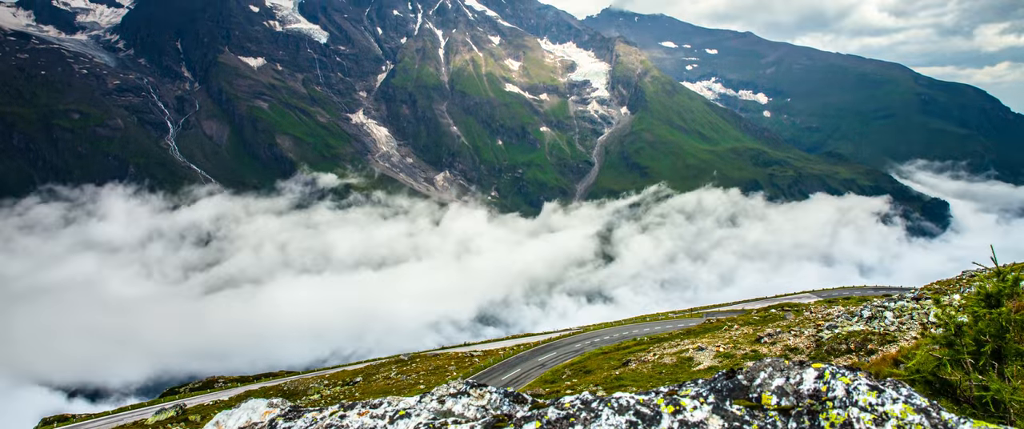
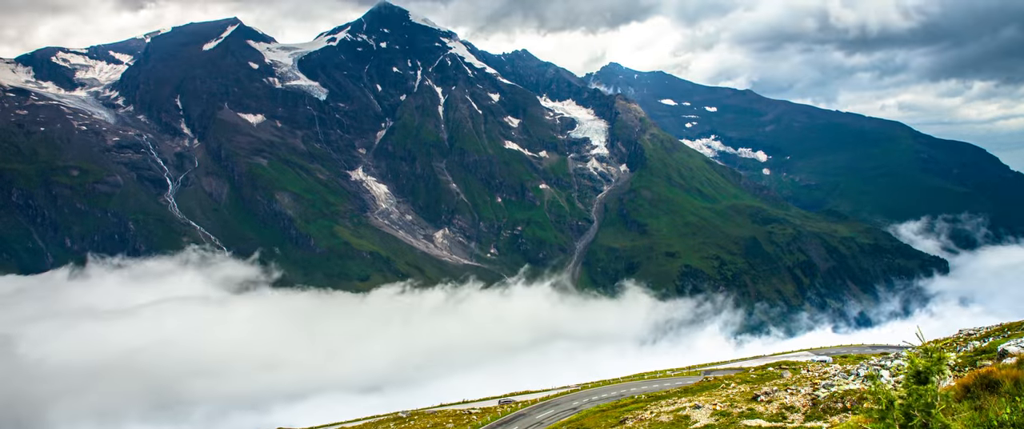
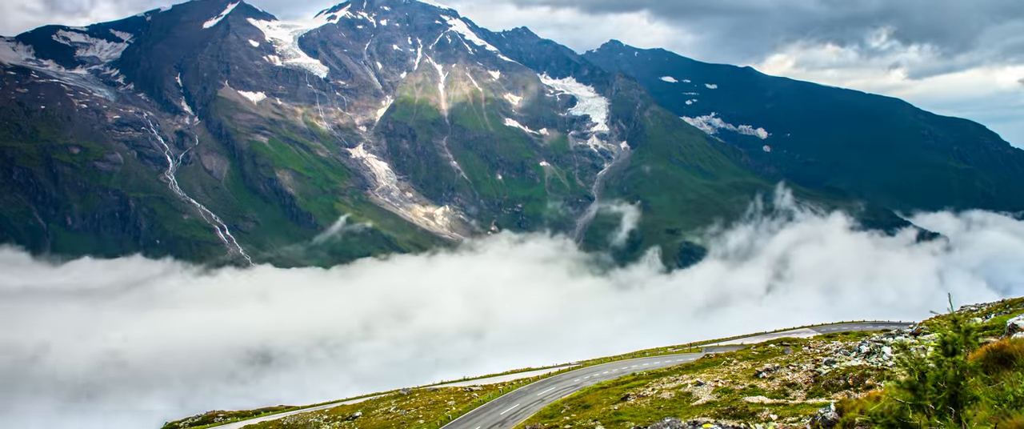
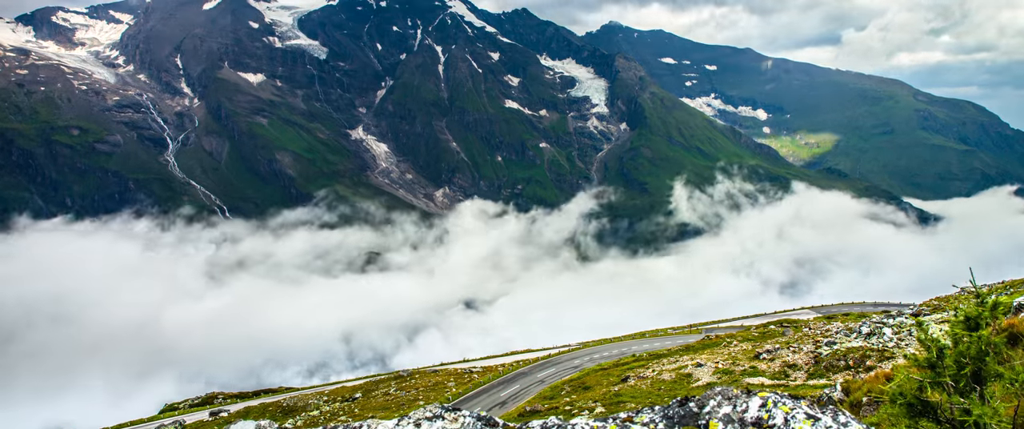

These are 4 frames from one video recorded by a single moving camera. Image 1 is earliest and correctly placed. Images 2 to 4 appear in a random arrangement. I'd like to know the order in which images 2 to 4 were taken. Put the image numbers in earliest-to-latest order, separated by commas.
4, 3, 2
